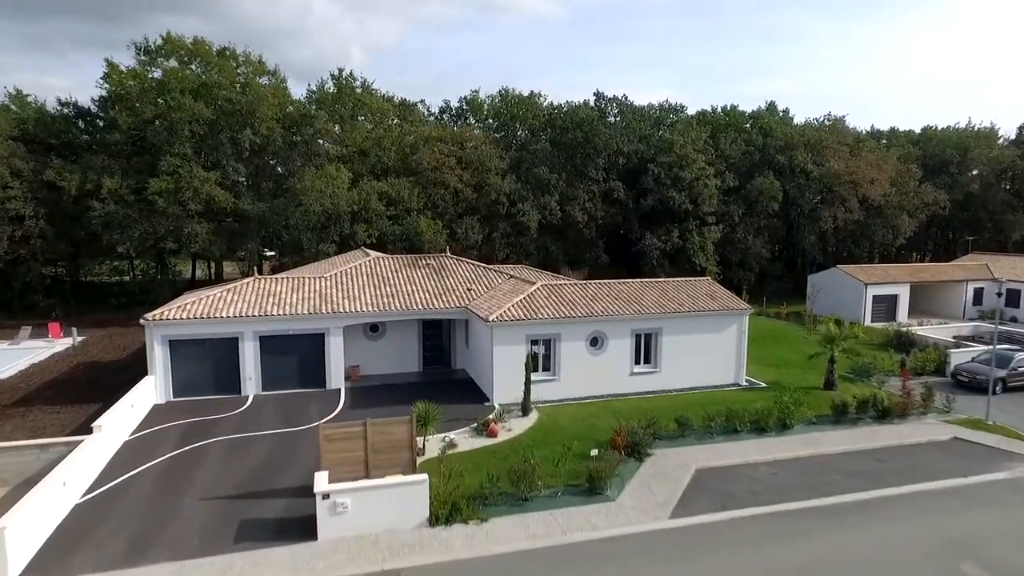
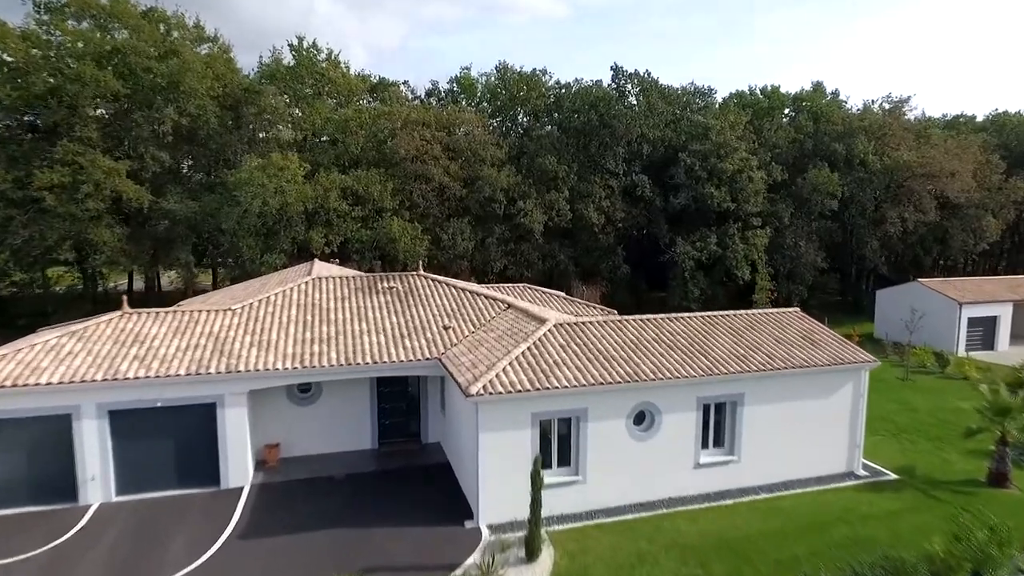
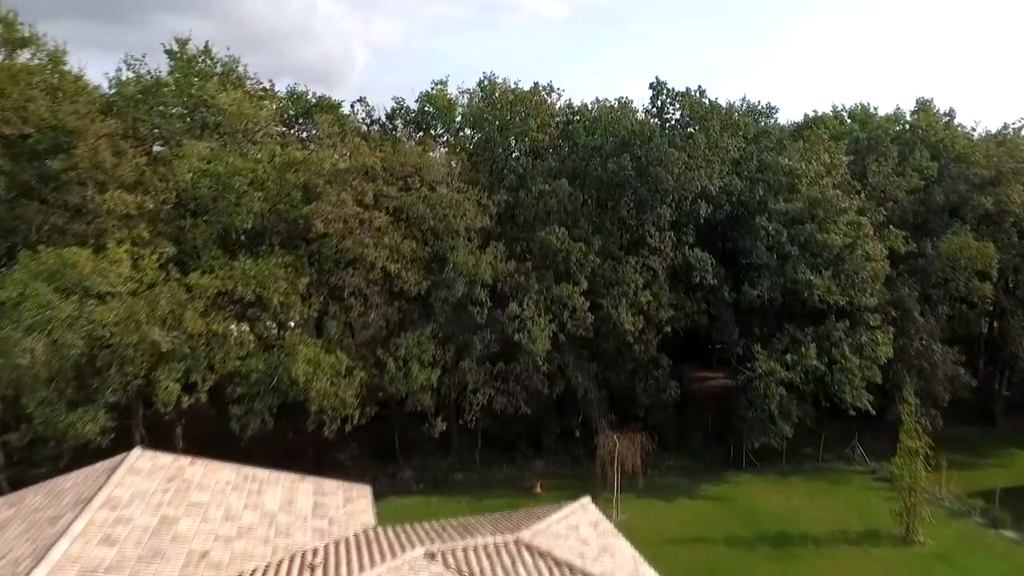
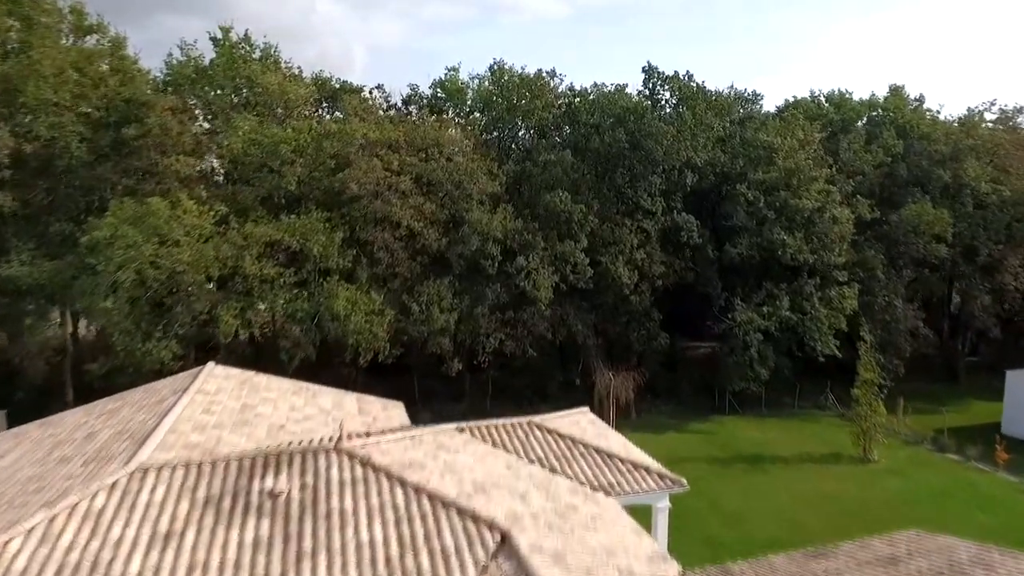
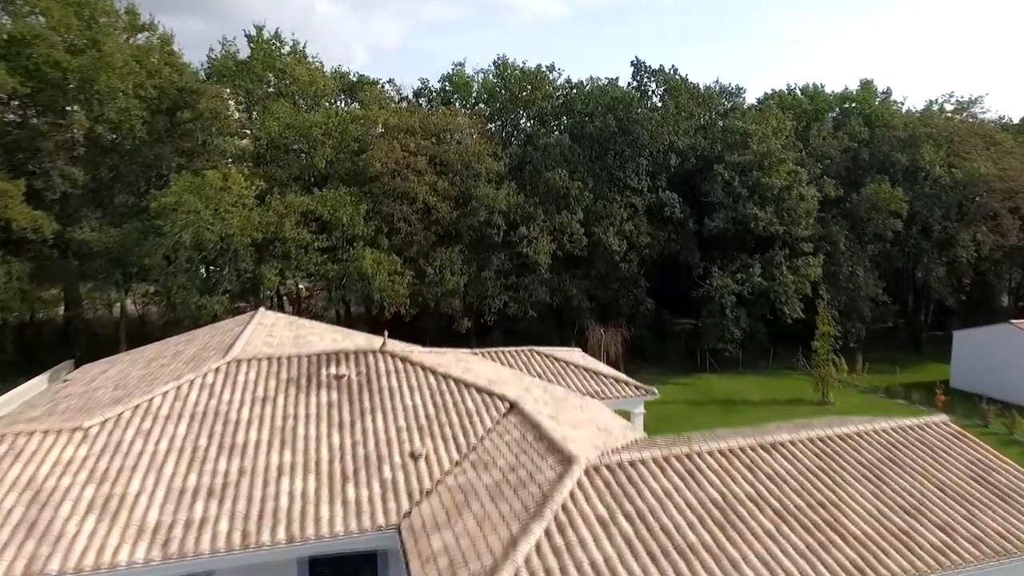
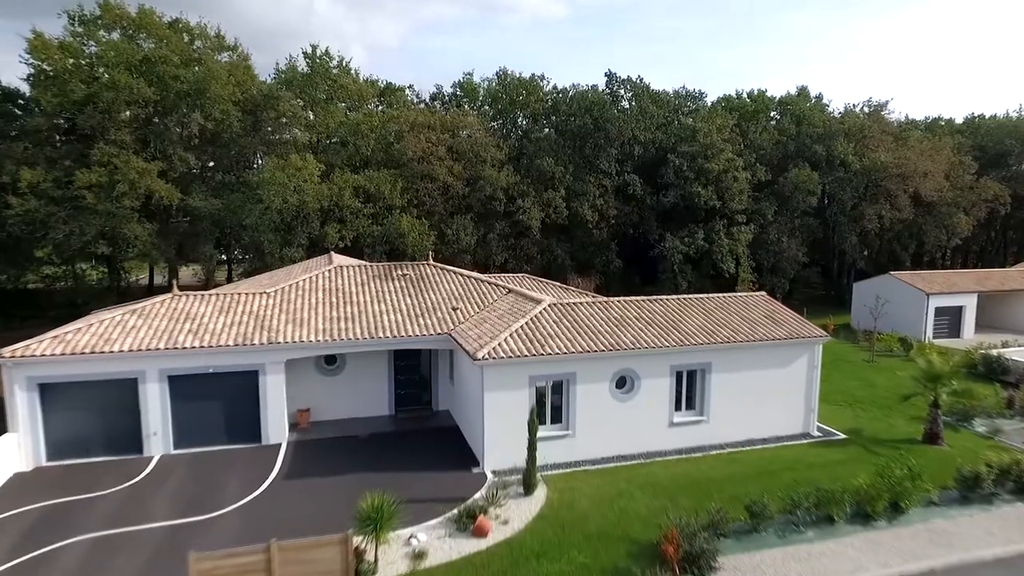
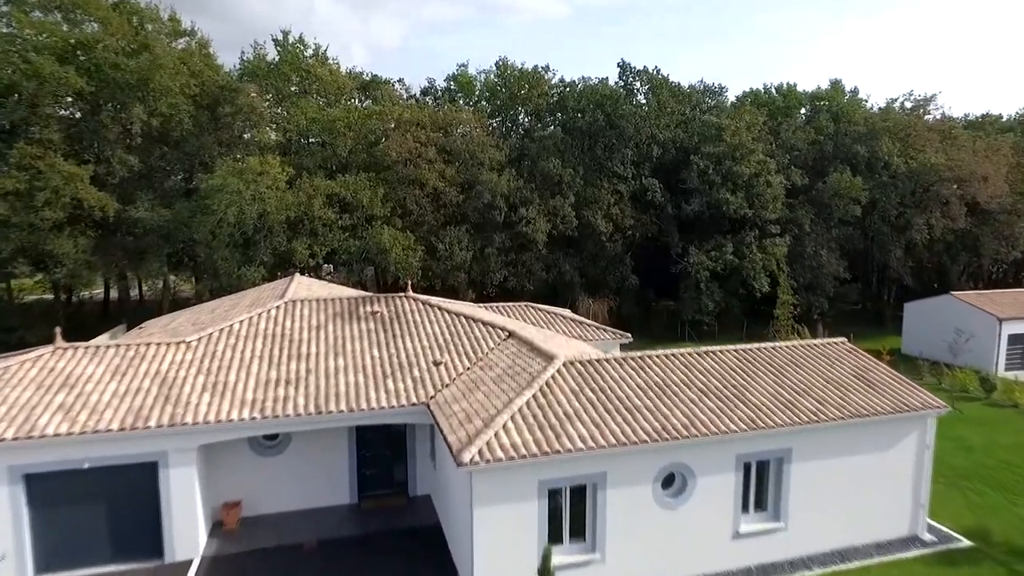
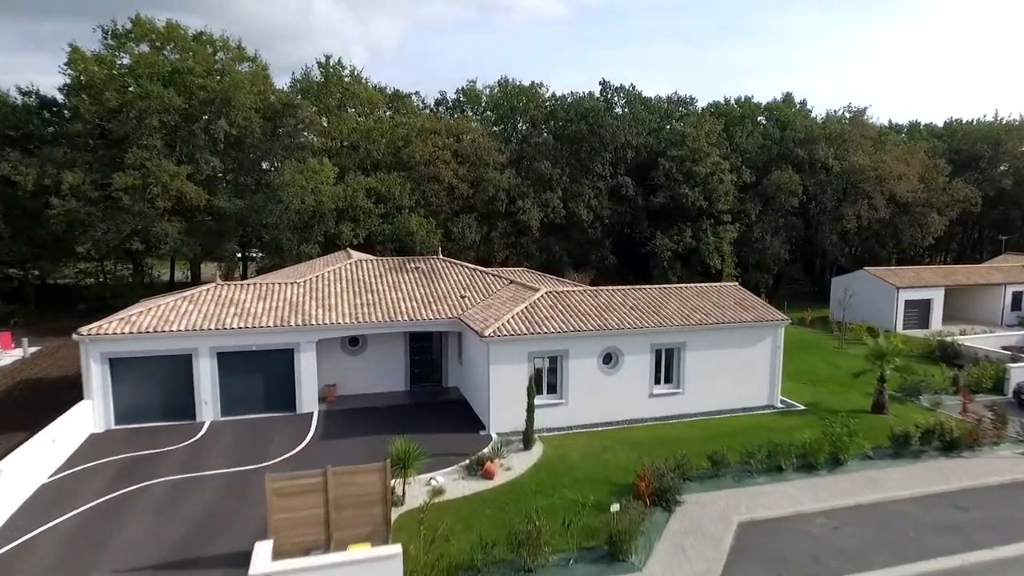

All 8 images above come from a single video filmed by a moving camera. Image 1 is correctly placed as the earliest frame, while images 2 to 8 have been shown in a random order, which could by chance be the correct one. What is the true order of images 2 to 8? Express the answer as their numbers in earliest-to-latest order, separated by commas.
8, 6, 2, 7, 5, 4, 3
